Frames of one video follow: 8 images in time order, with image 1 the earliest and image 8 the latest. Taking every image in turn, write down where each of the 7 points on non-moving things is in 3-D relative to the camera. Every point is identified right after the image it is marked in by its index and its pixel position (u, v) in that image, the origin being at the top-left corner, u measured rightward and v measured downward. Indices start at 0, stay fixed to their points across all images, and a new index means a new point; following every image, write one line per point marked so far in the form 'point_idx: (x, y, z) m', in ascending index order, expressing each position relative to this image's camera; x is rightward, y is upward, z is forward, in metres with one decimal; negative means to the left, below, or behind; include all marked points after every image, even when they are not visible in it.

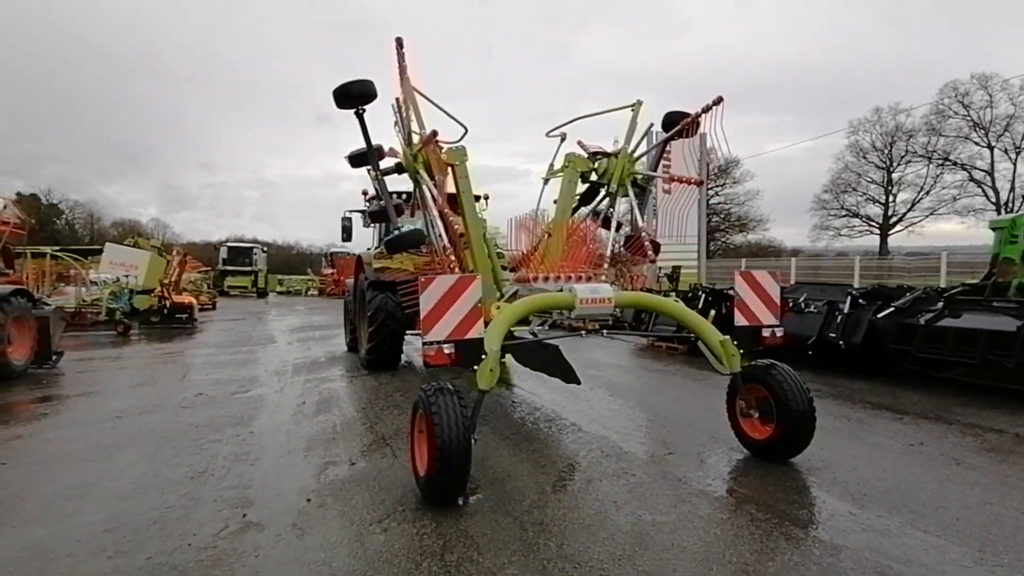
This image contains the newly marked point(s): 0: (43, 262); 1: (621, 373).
0: (-9.9, +0.5, +14.5) m
1: (+1.2, -1.0, +7.6) m
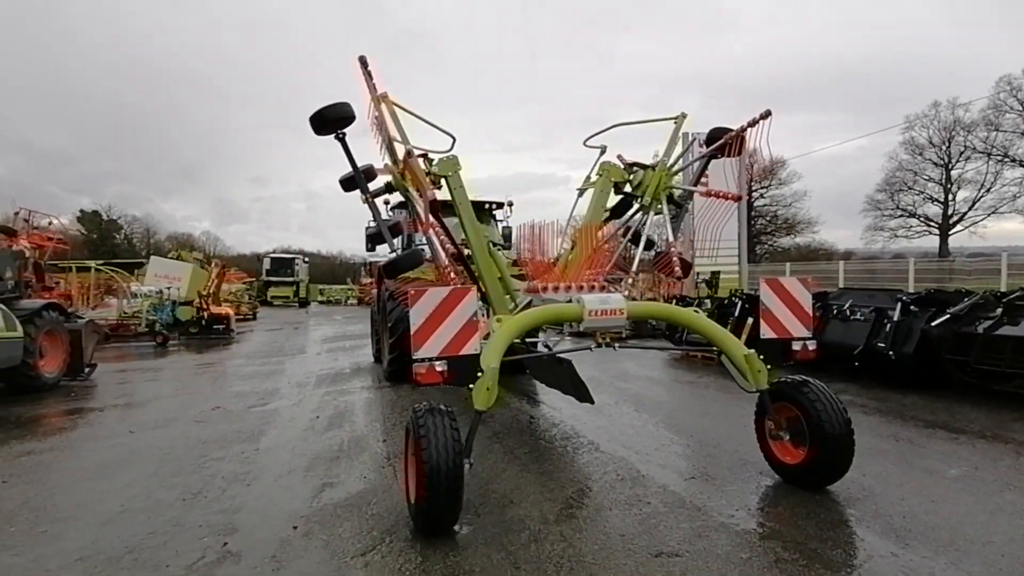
0: (-9.2, +0.3, +14.8) m
1: (+1.5, -1.0, +7.2) m
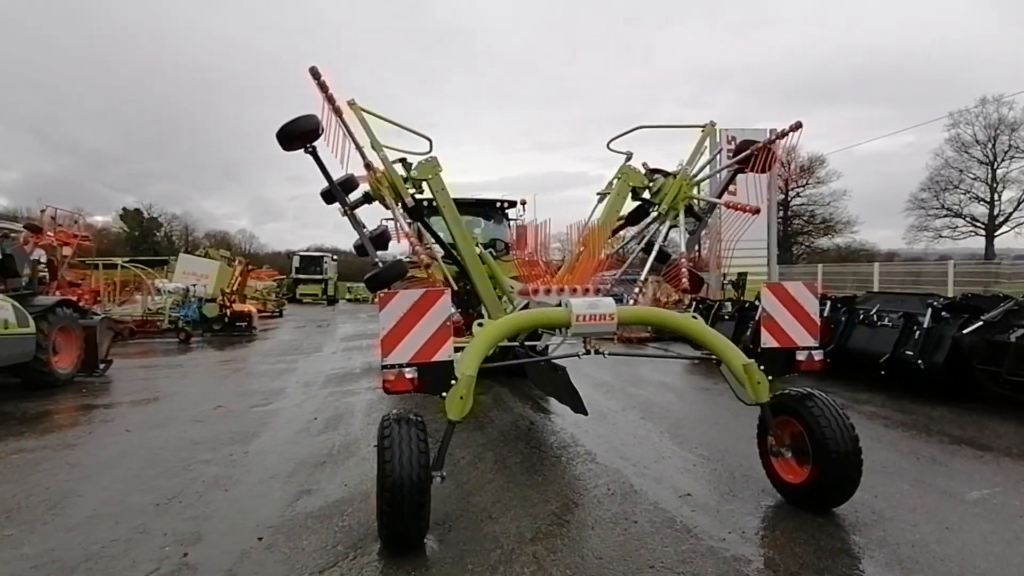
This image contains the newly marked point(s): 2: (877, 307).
0: (-8.7, +0.3, +15.1) m
1: (+1.5, -1.1, +6.9) m
2: (+3.8, -0.2, +7.1) m
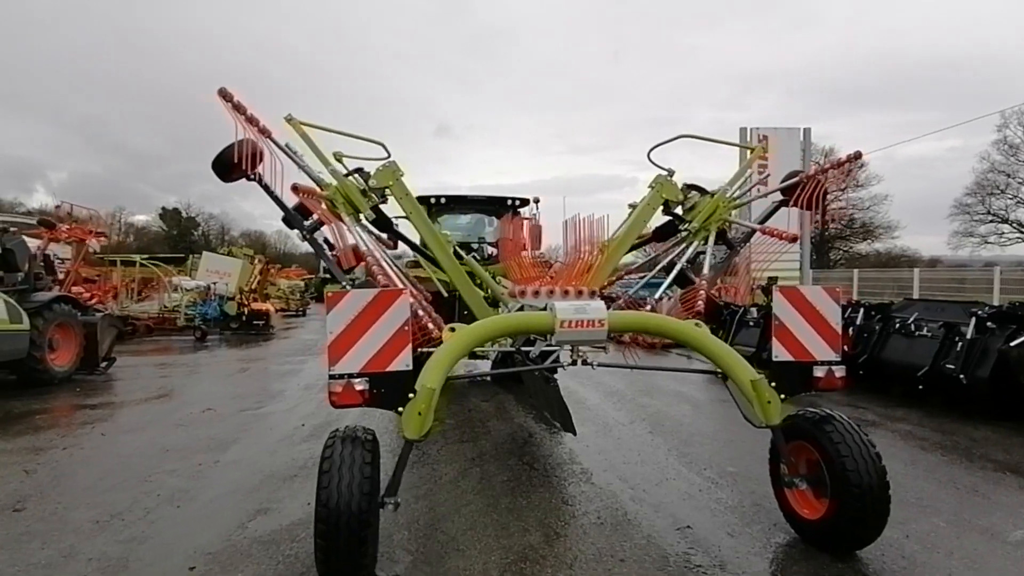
0: (-8.3, +0.4, +15.1) m
1: (+1.6, -1.1, +6.5) m
2: (+3.8, -0.3, +6.5) m
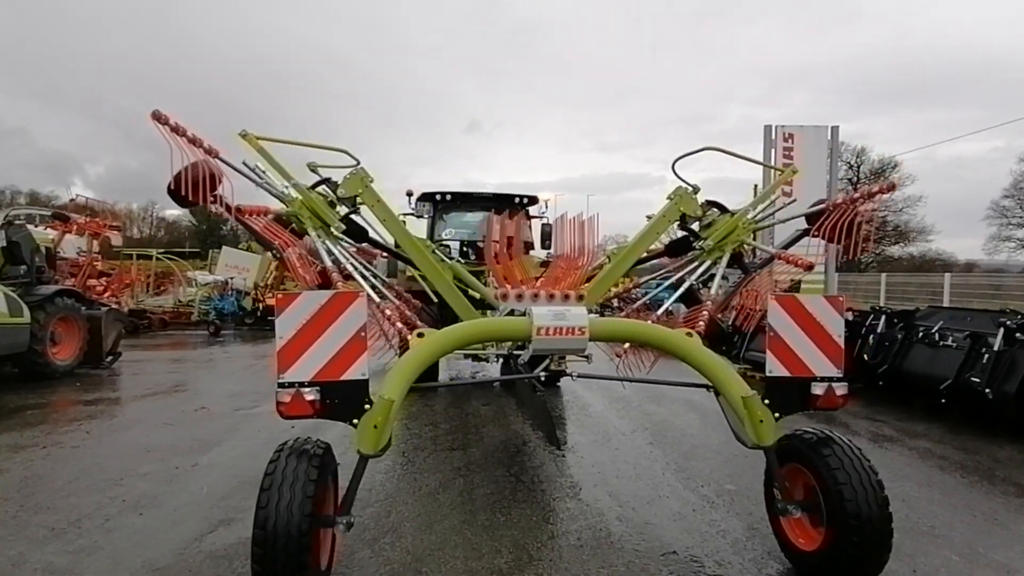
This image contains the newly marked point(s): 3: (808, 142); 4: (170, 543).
0: (-7.9, +0.6, +15.2) m
1: (+1.6, -1.1, +6.2) m
2: (+3.8, -0.3, +6.2) m
3: (+4.9, +2.4, +11.2) m
4: (-1.5, -1.1, +3.0) m
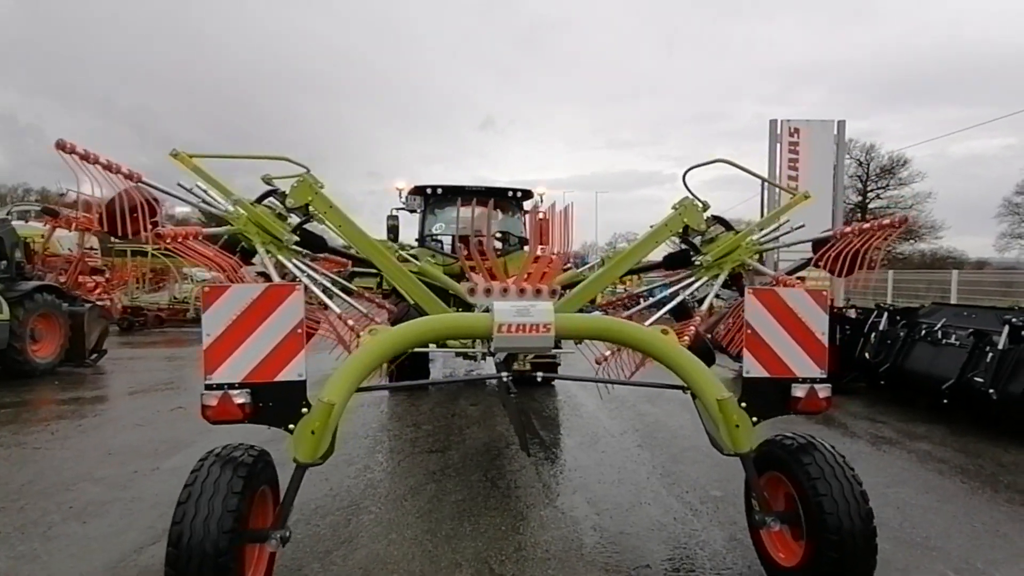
0: (-7.9, +0.6, +15.0) m
1: (+1.5, -1.1, +6.0) m
2: (+3.7, -0.3, +5.9) m
3: (+4.8, +2.4, +10.9) m
4: (-1.6, -1.1, +2.8) m
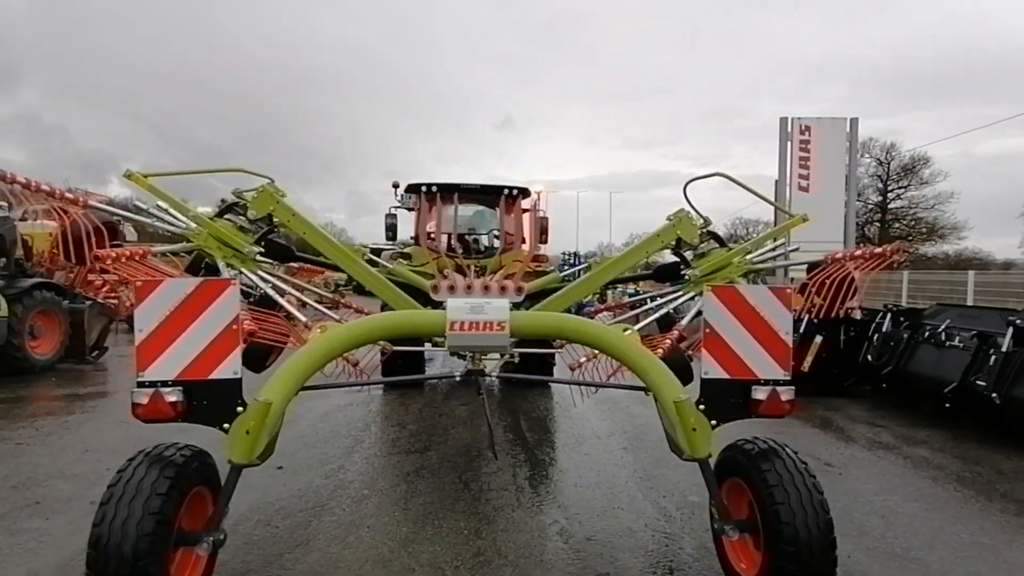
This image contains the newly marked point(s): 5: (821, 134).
0: (-7.7, +0.7, +15.2) m
1: (+1.4, -1.1, +5.8) m
2: (+3.6, -0.3, +5.7) m
3: (+4.9, +2.4, +10.7) m
4: (-1.8, -1.1, +2.8) m
5: (+4.8, +2.4, +10.7) m
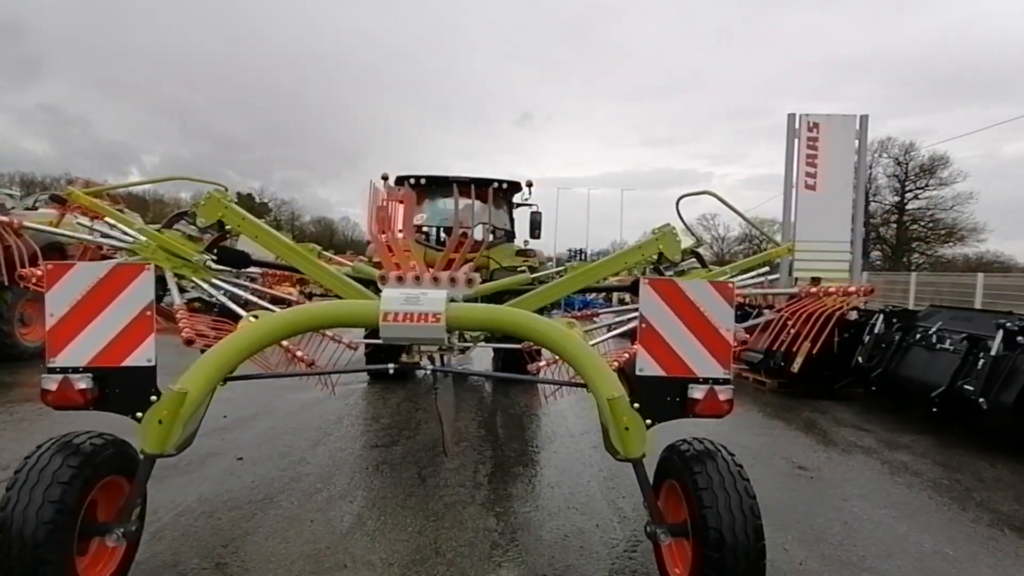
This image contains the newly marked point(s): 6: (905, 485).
0: (-7.7, +0.9, +15.2) m
1: (+1.2, -1.0, +5.7) m
2: (+3.5, -0.3, +5.6) m
3: (+4.9, +2.4, +10.5) m
4: (-2.1, -1.0, +2.7) m
5: (+4.8, +2.4, +10.5) m
6: (+2.2, -1.1, +3.9) m
